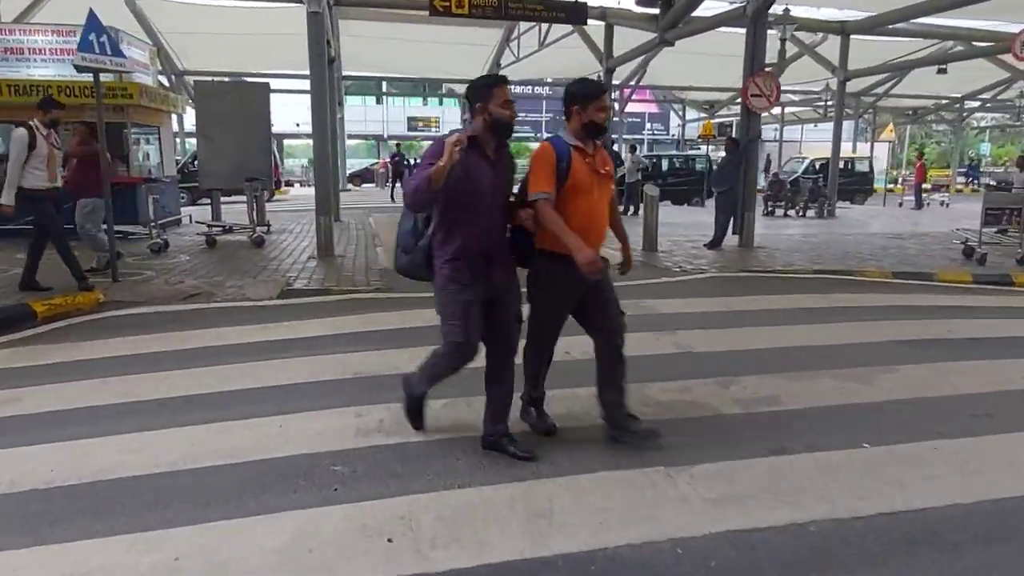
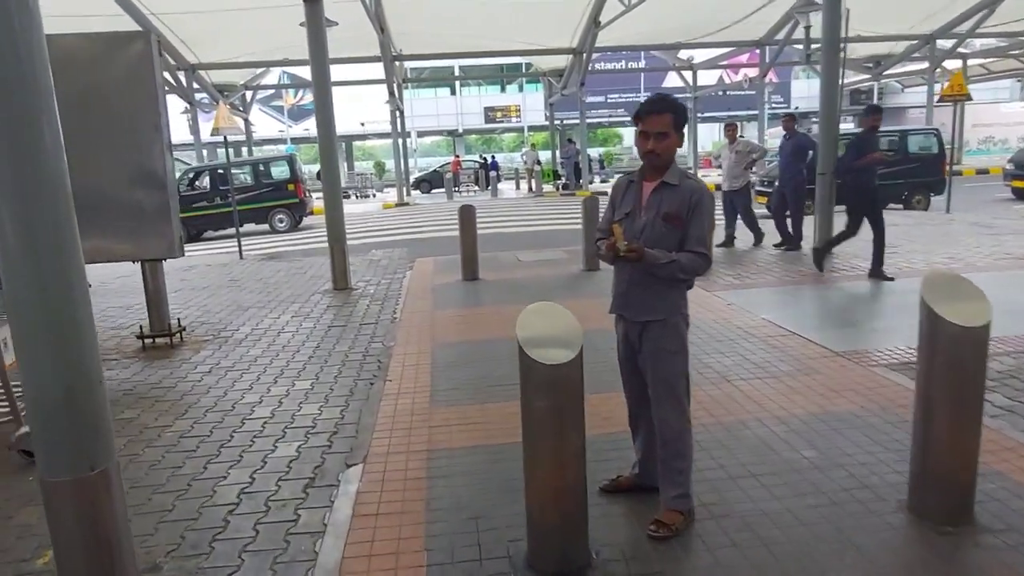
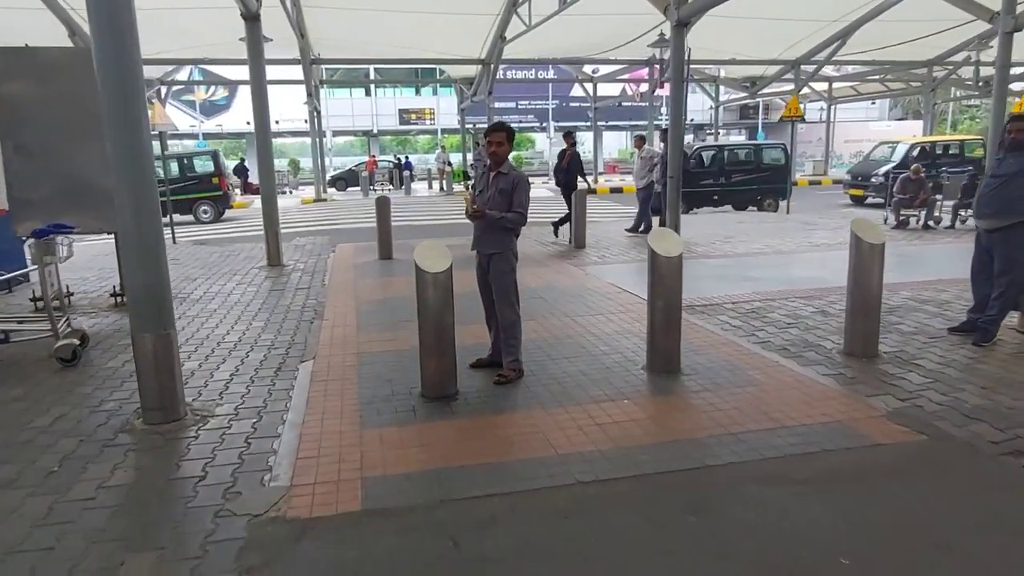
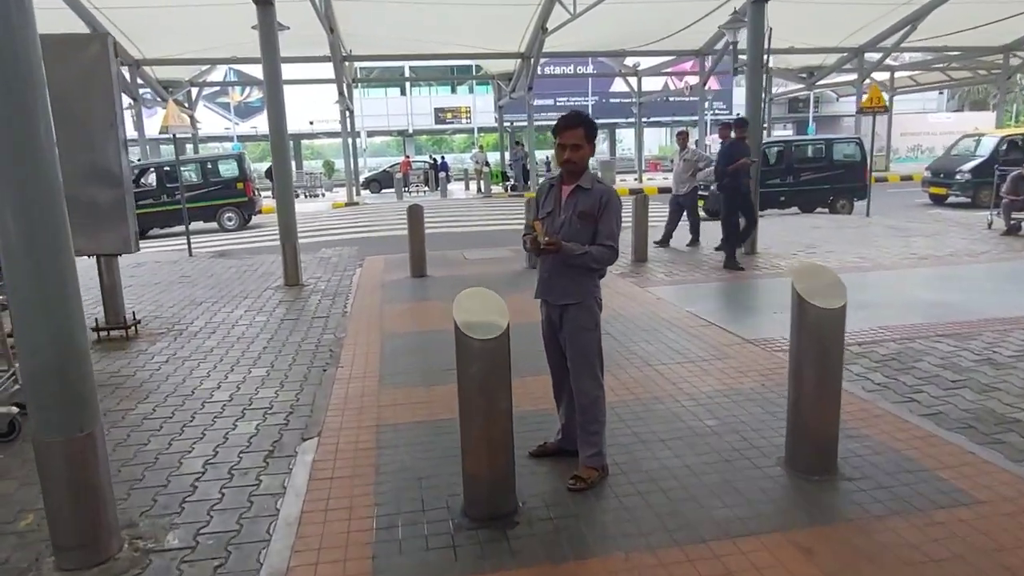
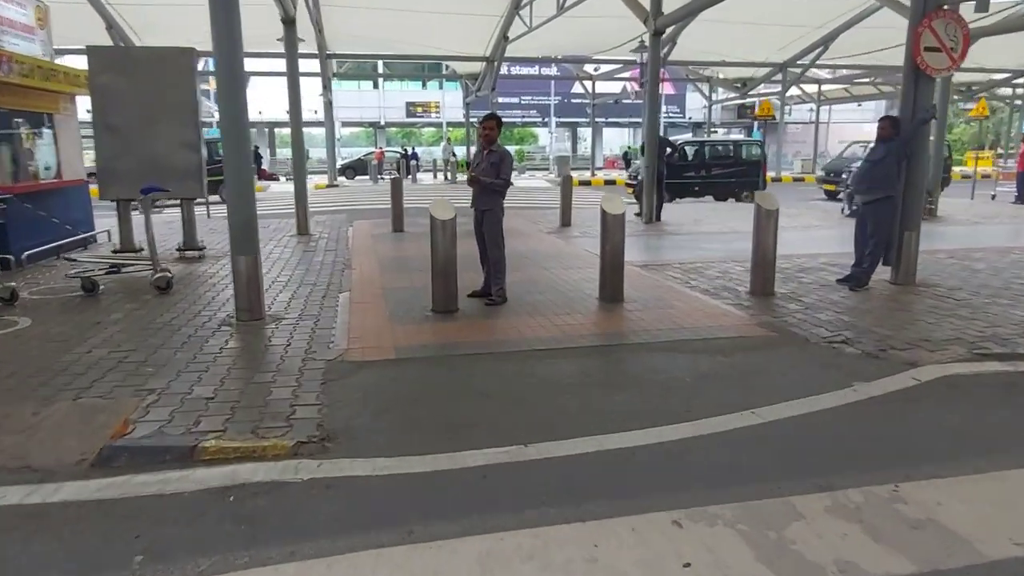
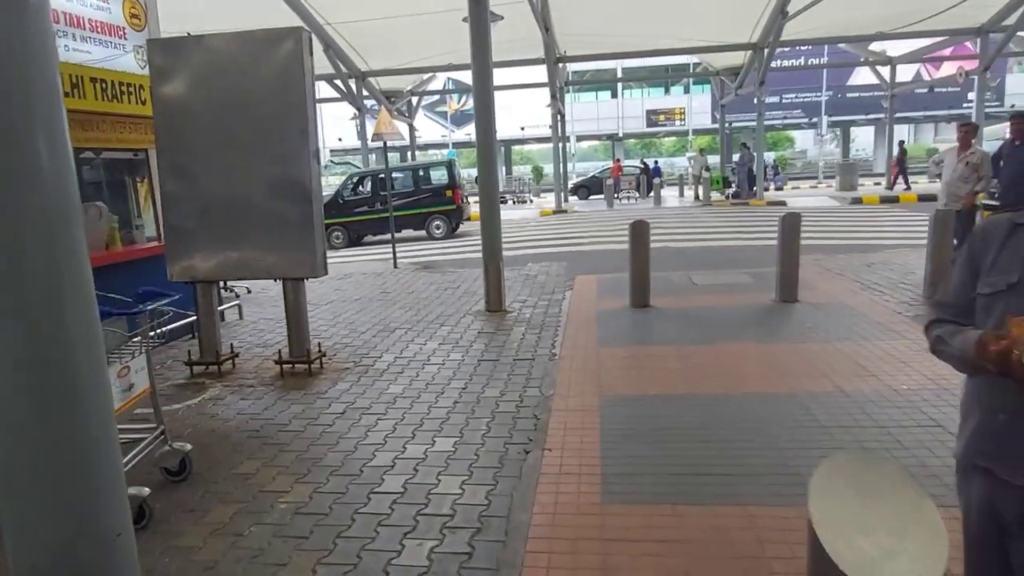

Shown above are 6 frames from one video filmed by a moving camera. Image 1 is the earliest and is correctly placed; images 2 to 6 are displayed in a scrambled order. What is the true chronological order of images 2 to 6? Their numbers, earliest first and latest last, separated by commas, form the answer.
5, 3, 4, 2, 6
